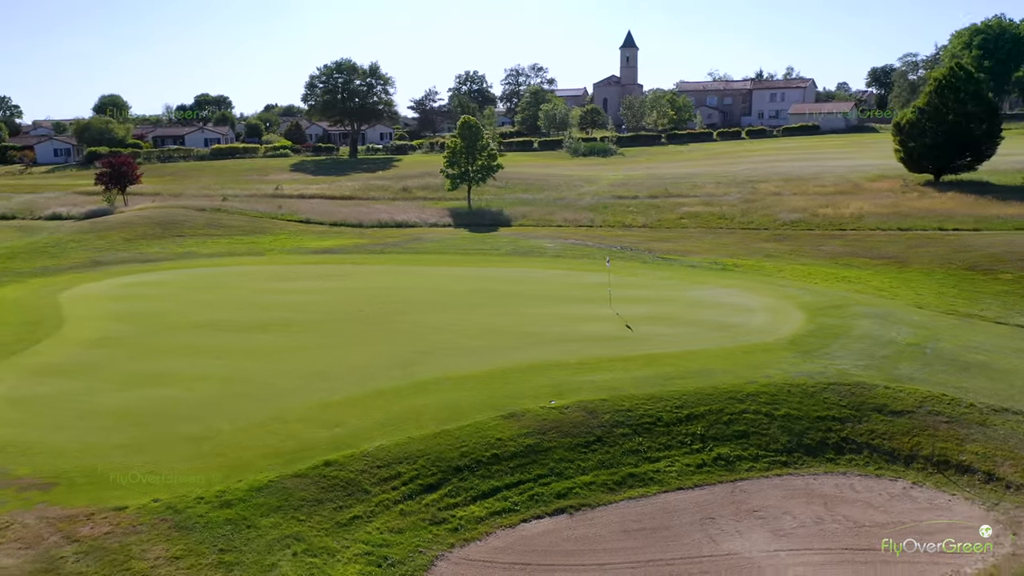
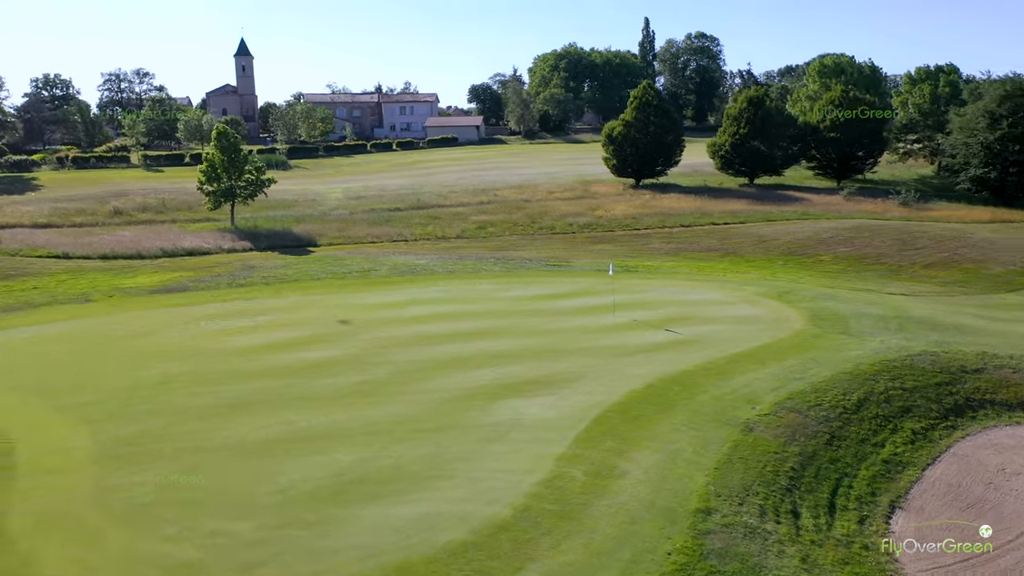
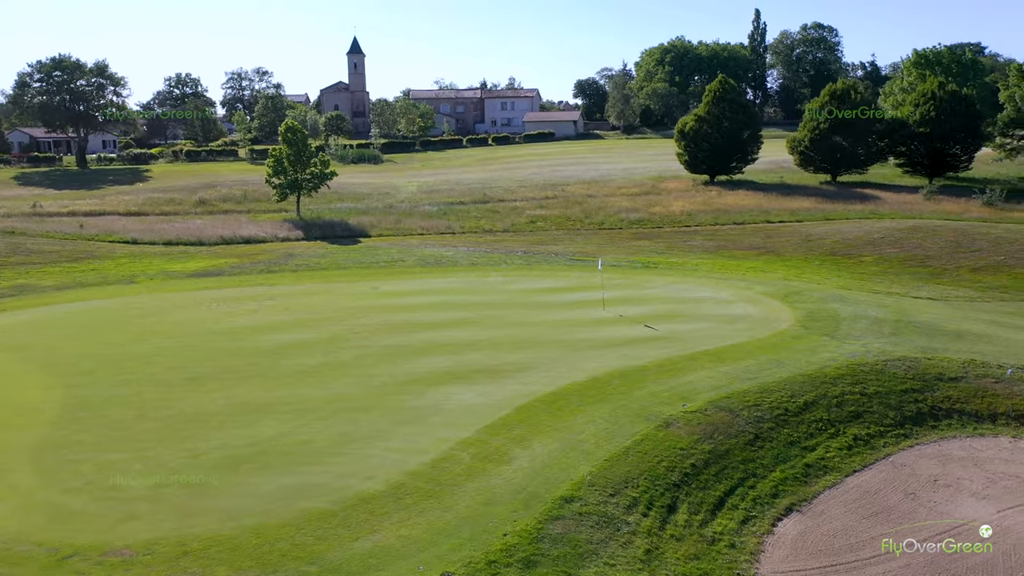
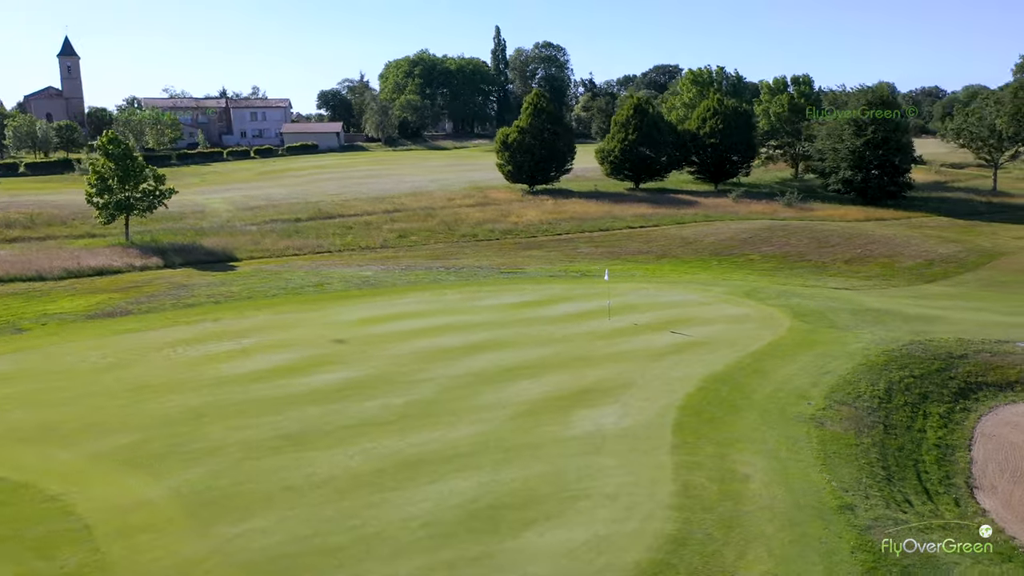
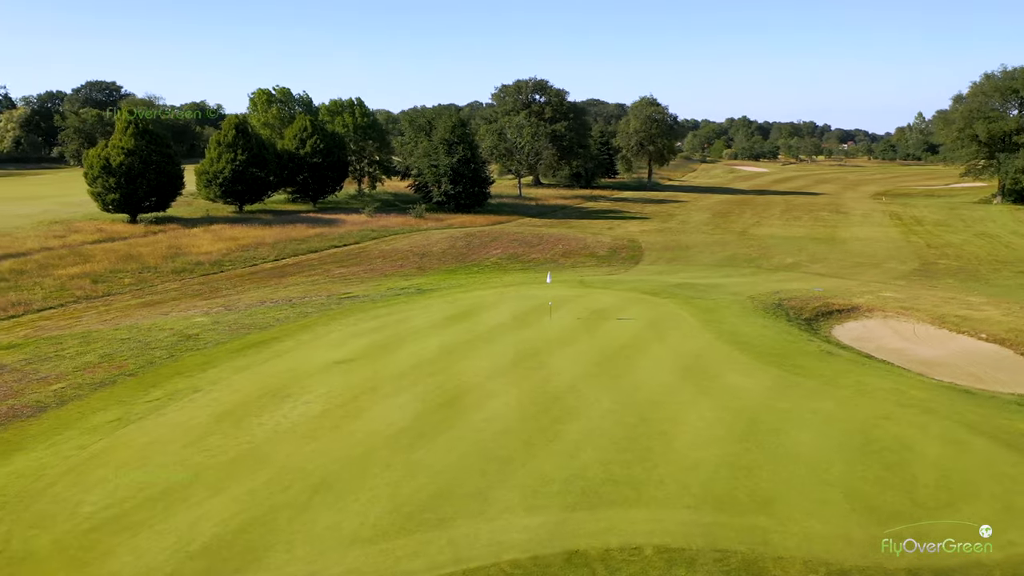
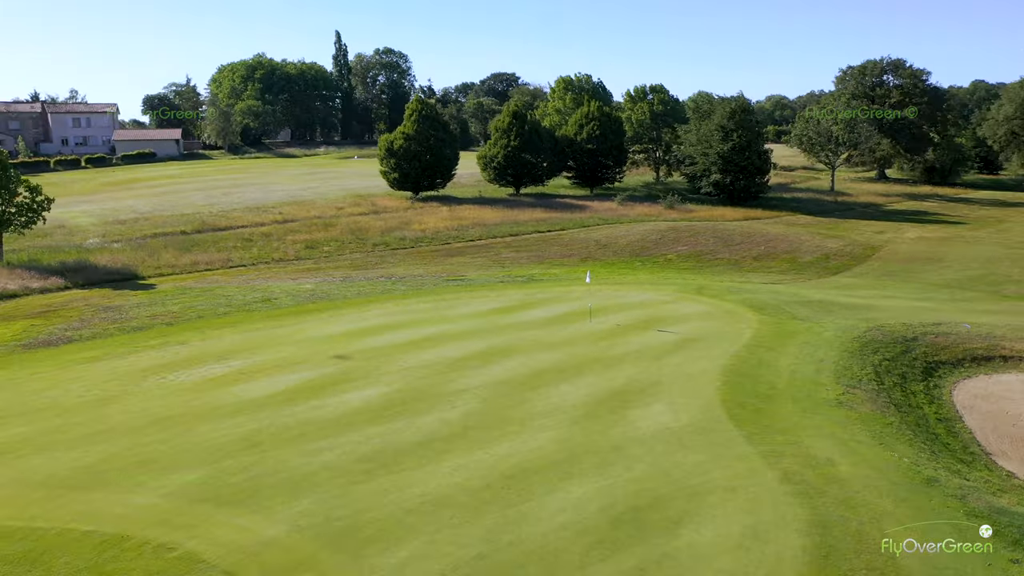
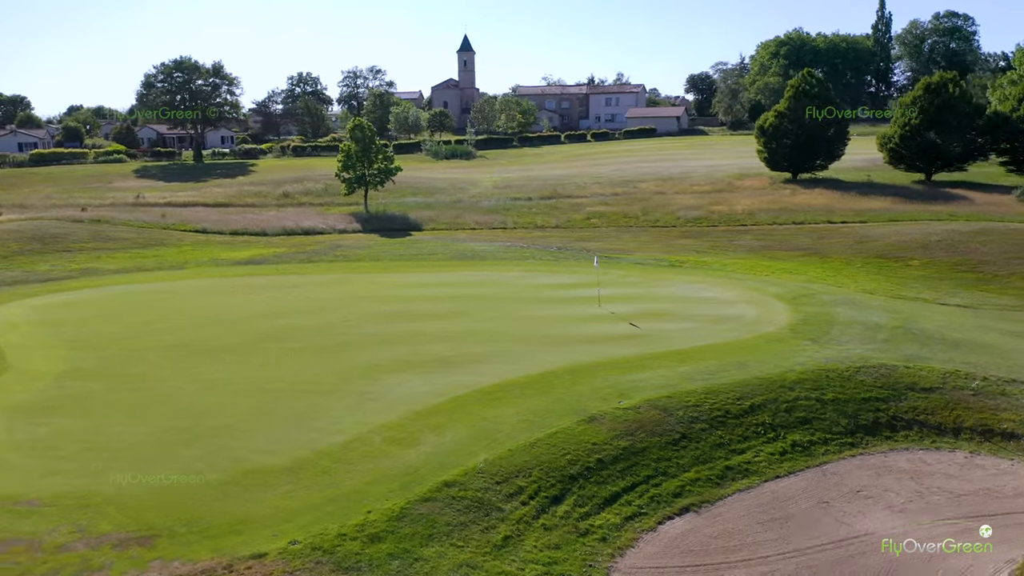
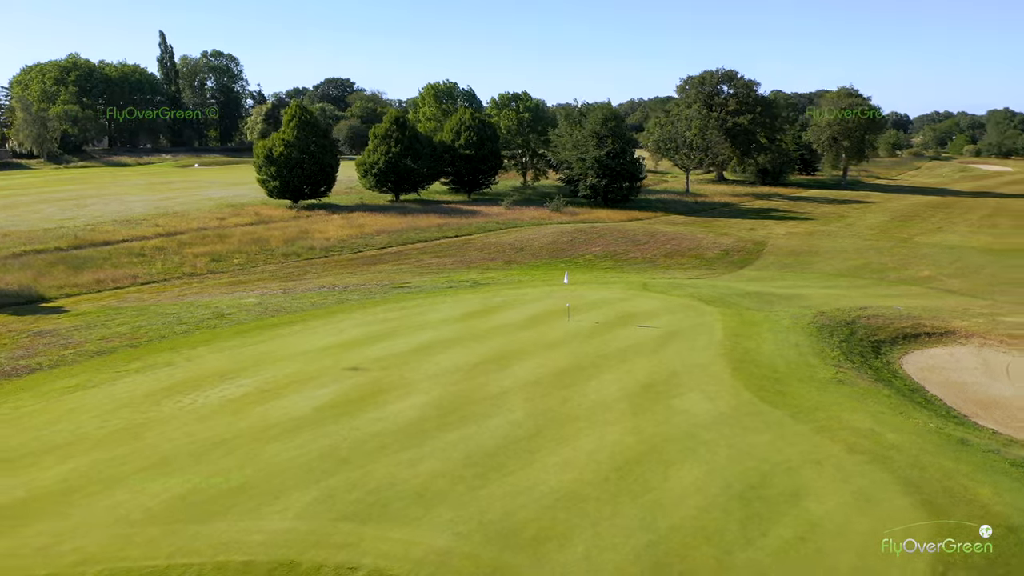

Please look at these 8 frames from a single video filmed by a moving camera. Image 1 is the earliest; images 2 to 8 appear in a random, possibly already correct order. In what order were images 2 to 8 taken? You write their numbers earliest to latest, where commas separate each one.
7, 3, 2, 4, 6, 8, 5
